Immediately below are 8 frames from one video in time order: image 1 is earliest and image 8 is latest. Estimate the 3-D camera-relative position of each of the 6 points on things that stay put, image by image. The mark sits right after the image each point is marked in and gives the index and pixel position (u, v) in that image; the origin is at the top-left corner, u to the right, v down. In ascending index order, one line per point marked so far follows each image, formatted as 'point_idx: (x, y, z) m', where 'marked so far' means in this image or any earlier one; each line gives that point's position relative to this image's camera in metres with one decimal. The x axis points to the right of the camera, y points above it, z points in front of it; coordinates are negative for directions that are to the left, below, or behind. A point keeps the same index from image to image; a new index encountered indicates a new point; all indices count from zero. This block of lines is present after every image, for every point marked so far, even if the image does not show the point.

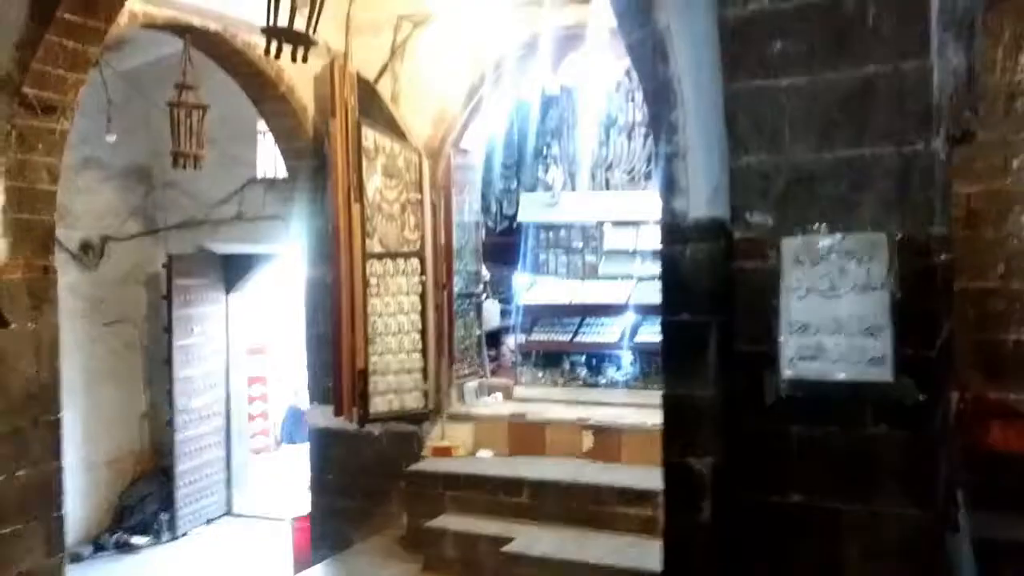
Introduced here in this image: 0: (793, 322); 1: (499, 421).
0: (+0.6, -0.1, +2.0) m
1: (-0.1, -0.7, +5.3) m
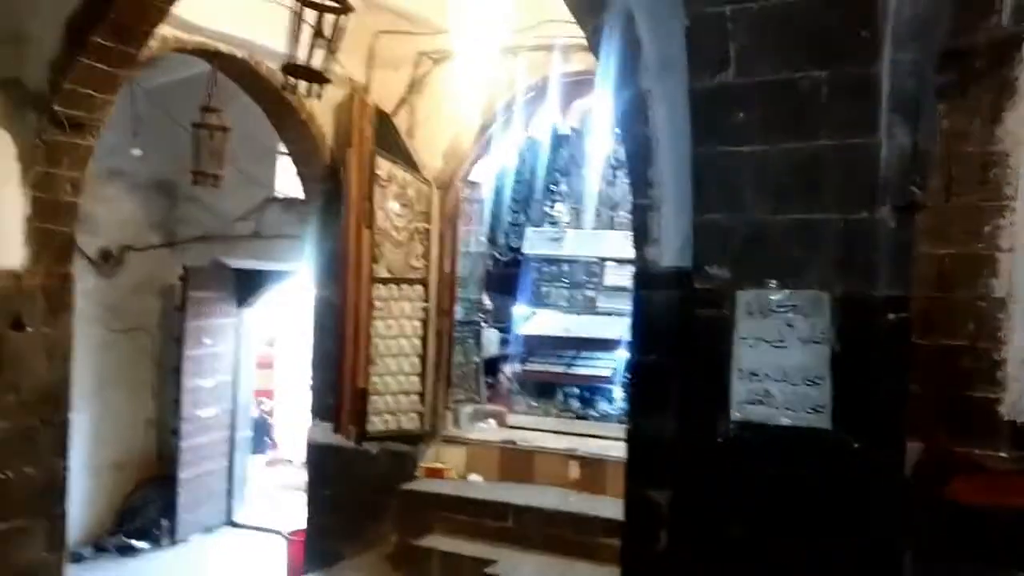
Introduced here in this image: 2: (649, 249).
0: (+0.5, -0.2, +2.1) m
1: (-0.1, -0.9, +5.5) m
2: (+0.3, +0.1, +2.3) m
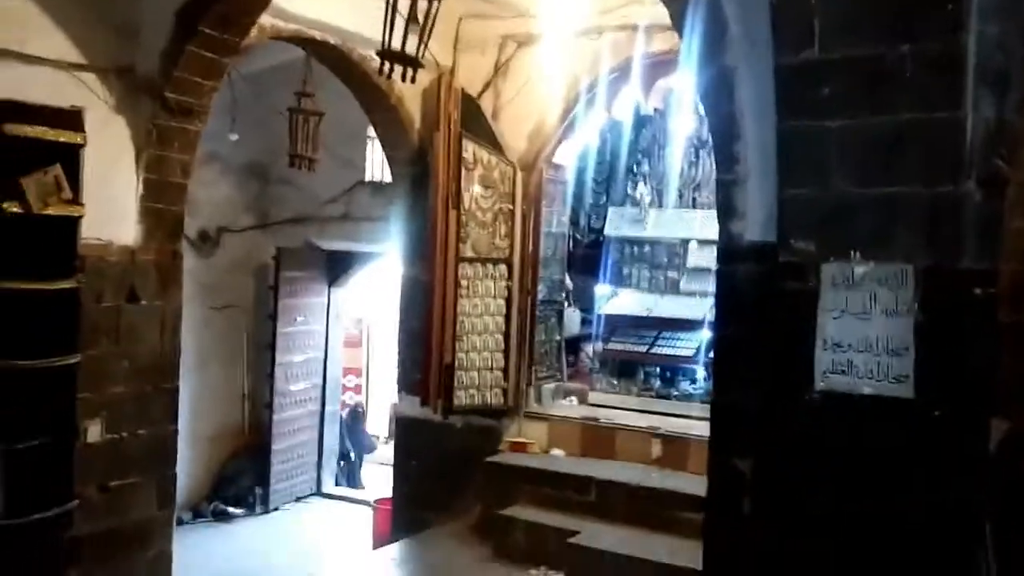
0: (+0.7, -0.1, +2.2) m
1: (+0.4, -0.8, +5.6) m
2: (+0.5, +0.2, +2.3) m
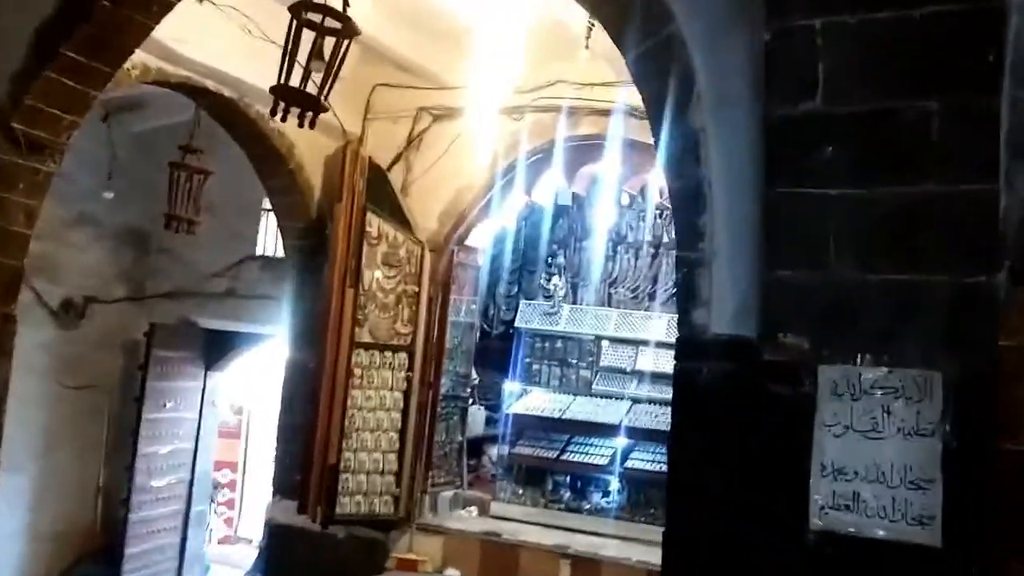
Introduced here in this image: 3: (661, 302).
0: (+0.5, -0.3, +1.7) m
1: (-0.2, -1.3, +4.9) m
2: (+0.4, 0.0, +1.9) m
3: (+0.9, -0.1, +6.1) m
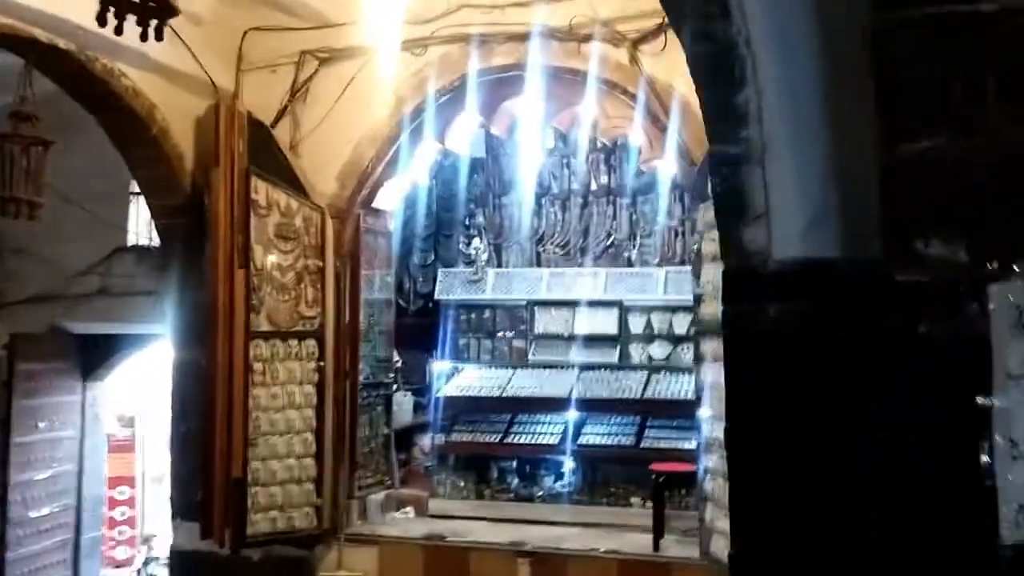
0: (+0.6, -0.2, +1.1) m
1: (-0.4, -1.1, +4.2) m
2: (+0.3, +0.1, +1.2) m
3: (+0.5, +0.2, +5.5) m
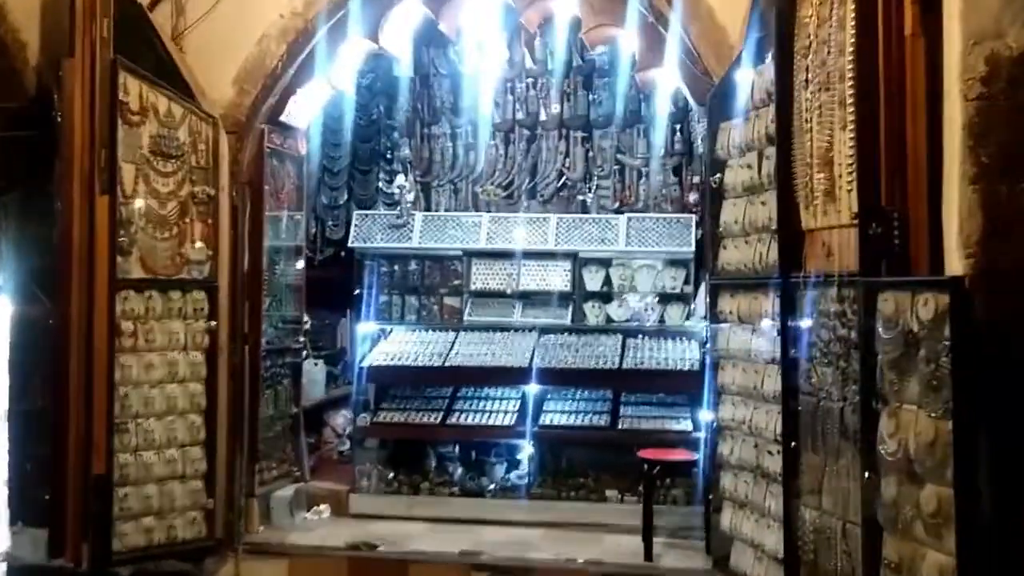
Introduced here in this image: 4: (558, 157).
0: (+0.8, -0.1, +0.3) m
1: (-0.6, -0.9, +3.3) m
2: (+0.6, +0.2, +0.4) m
3: (+0.1, +0.4, +4.6) m
4: (+0.2, +0.6, +4.6) m
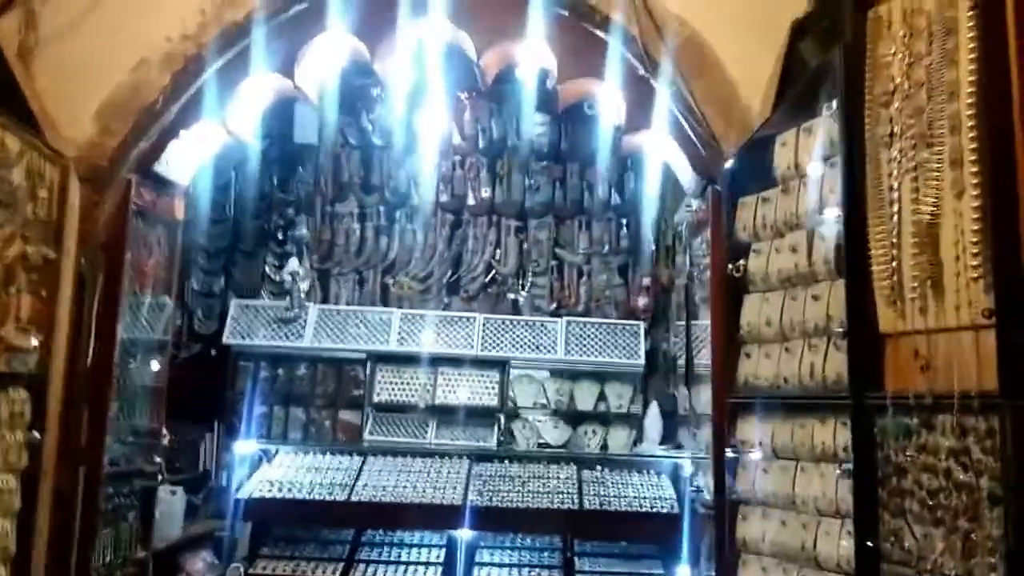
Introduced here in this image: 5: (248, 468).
0: (+1.1, -0.1, -0.4) m
1: (-0.8, -1.2, +2.3) m
2: (+0.8, +0.2, -0.3) m
3: (-0.2, 0.0, +3.9) m
4: (-0.1, +0.2, +3.9) m
5: (-1.0, -0.7, +3.6) m
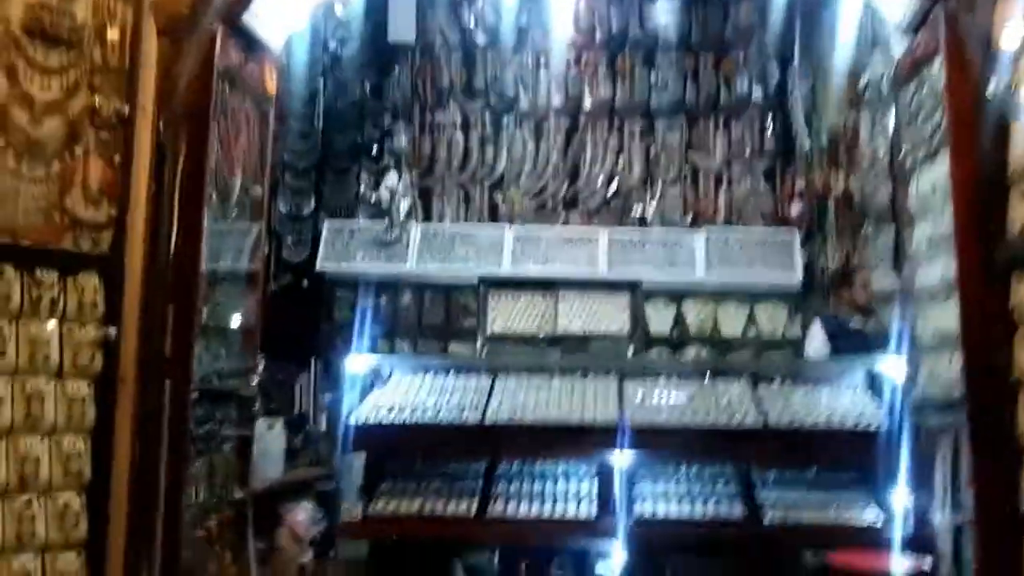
0: (+1.3, +0.3, -0.9) m
1: (-0.4, -0.9, +1.9) m
2: (+1.0, +0.5, -0.8) m
3: (+0.2, +0.3, +3.4) m
4: (+0.3, +0.5, +3.4) m
5: (-0.6, -0.4, +3.1) m
